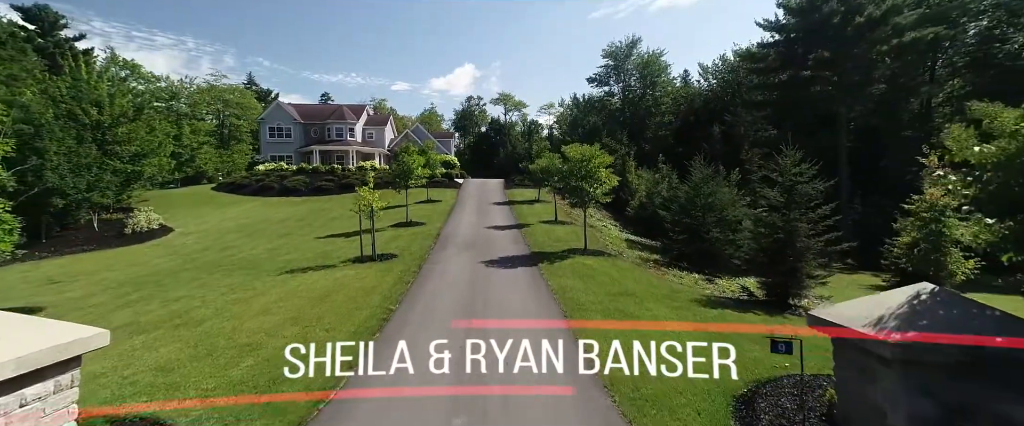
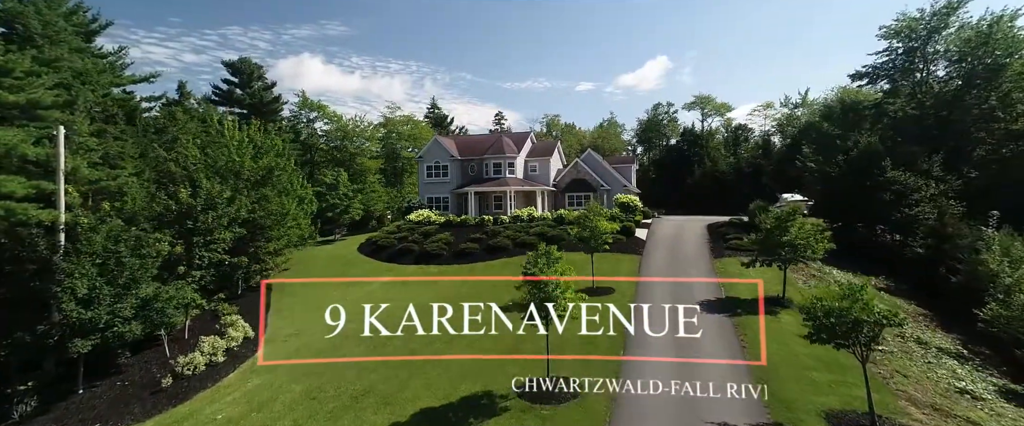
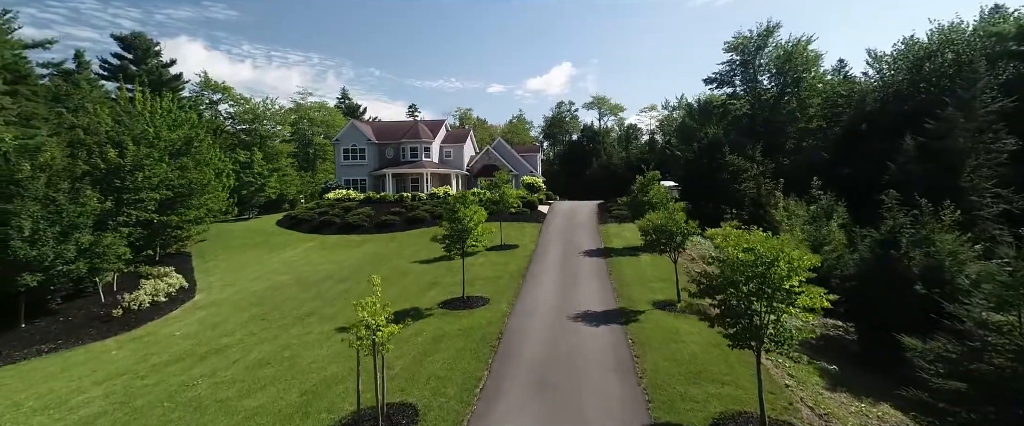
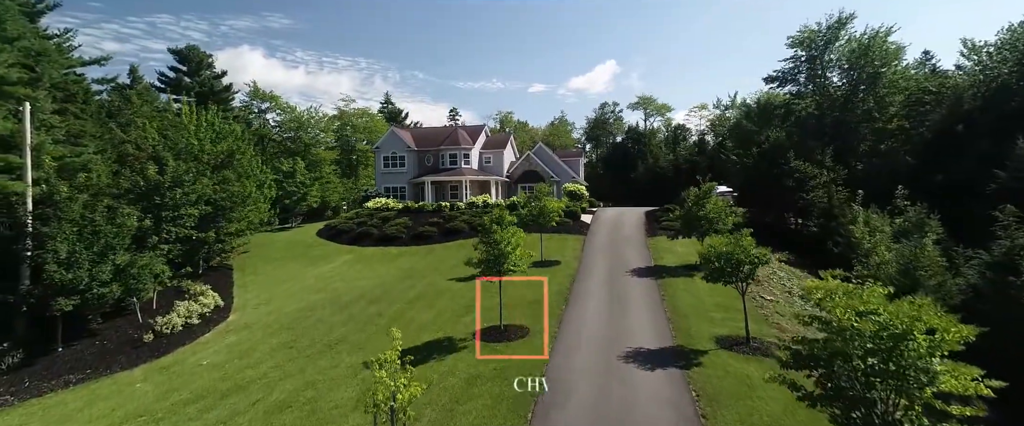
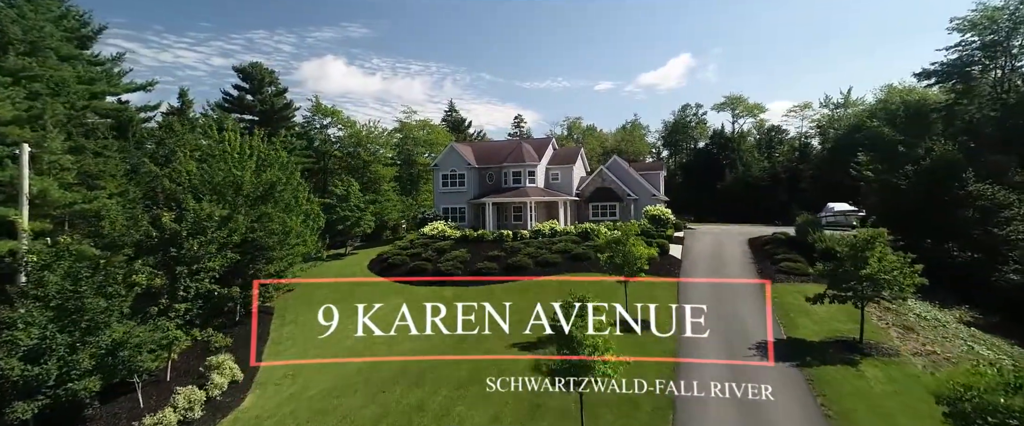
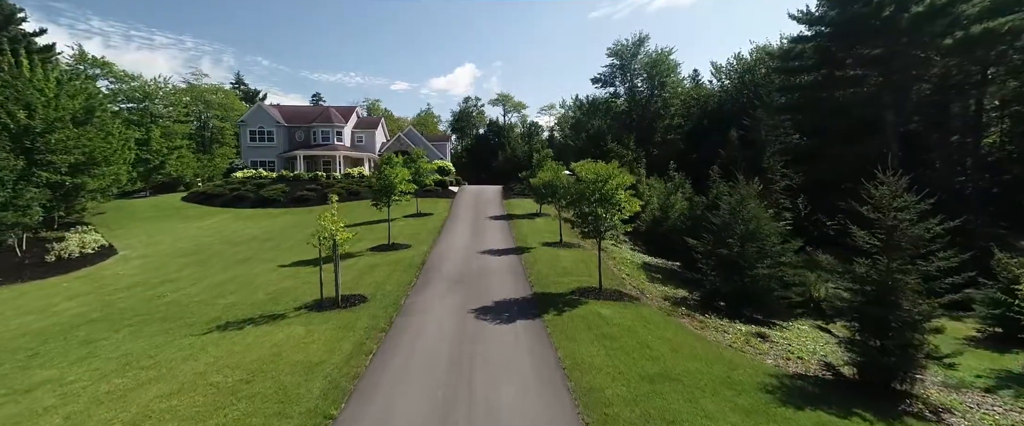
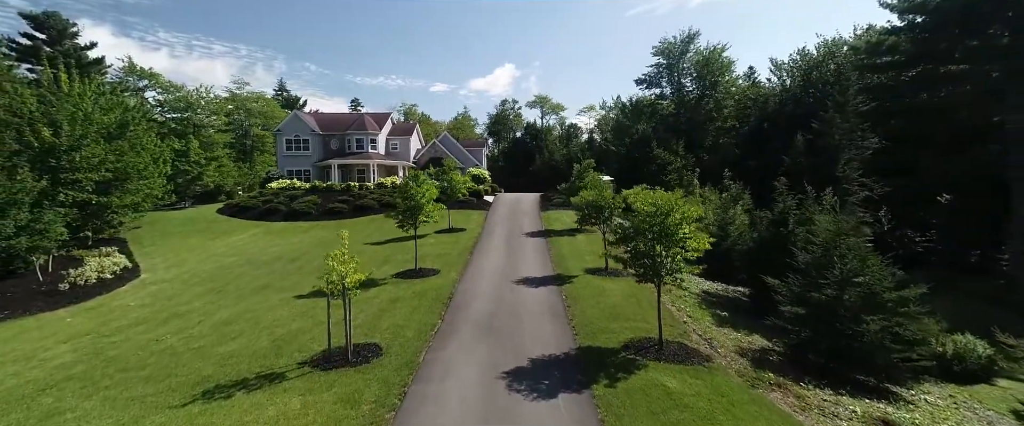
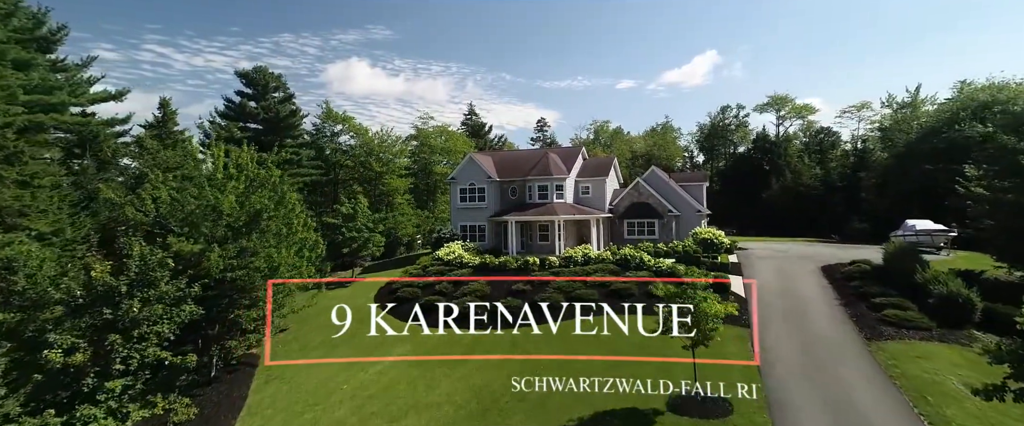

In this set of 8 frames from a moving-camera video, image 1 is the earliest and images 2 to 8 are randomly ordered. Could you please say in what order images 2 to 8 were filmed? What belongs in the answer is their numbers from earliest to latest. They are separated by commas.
6, 7, 3, 4, 2, 5, 8
